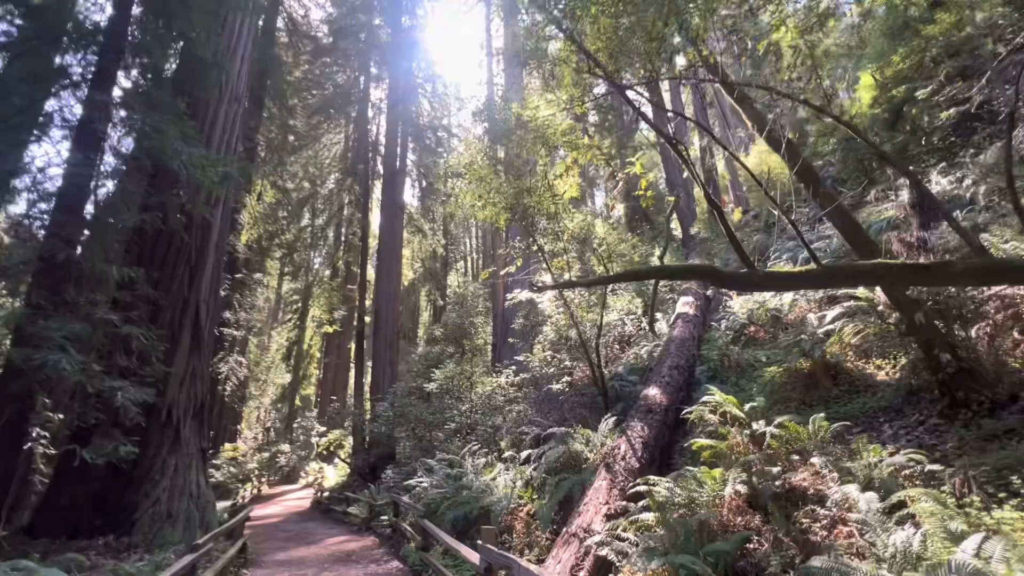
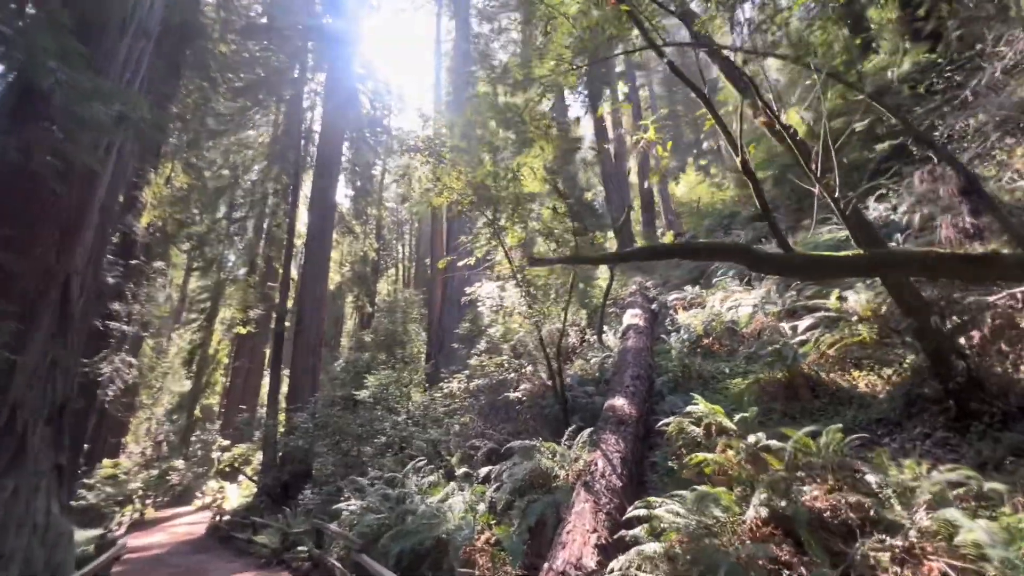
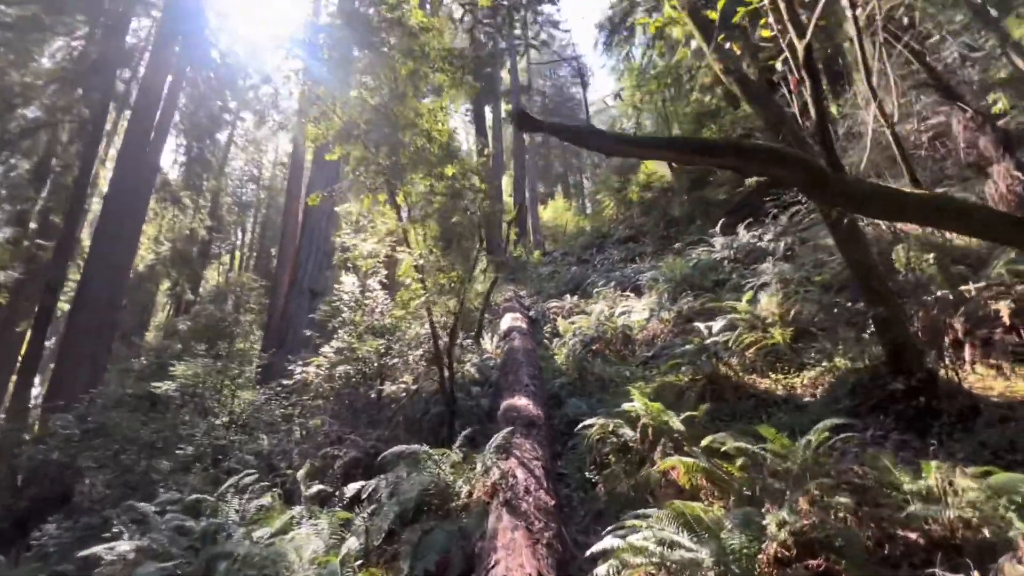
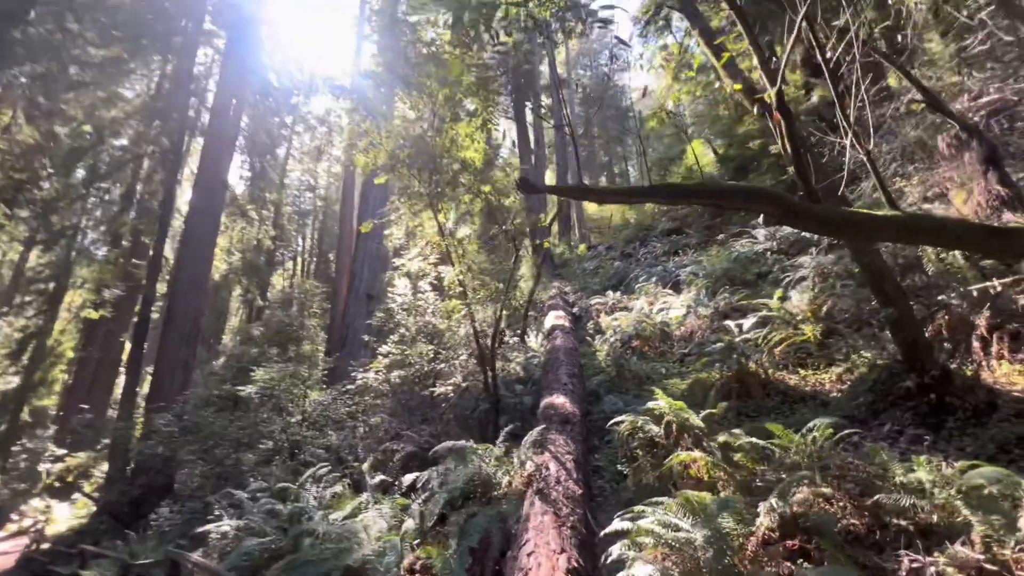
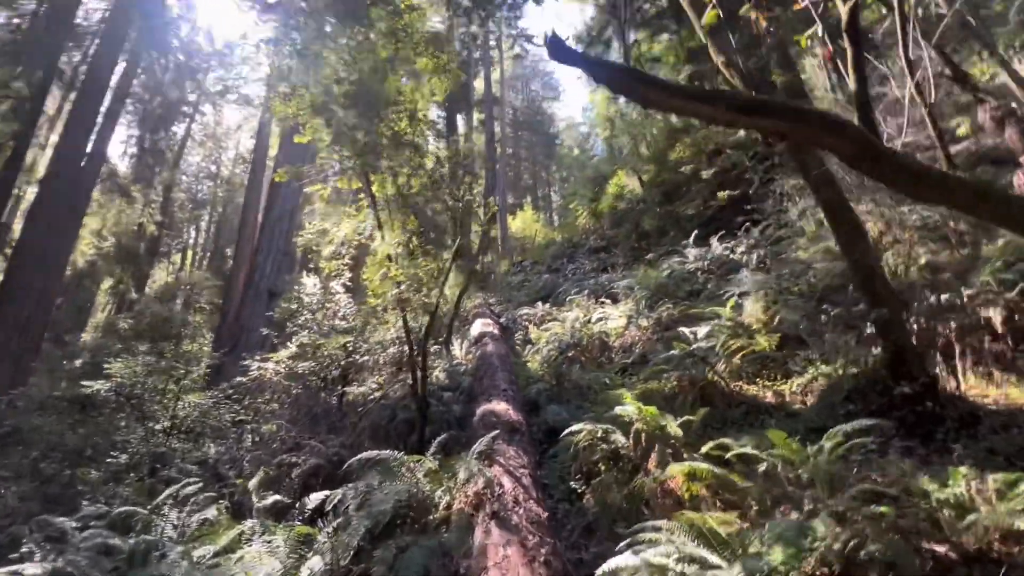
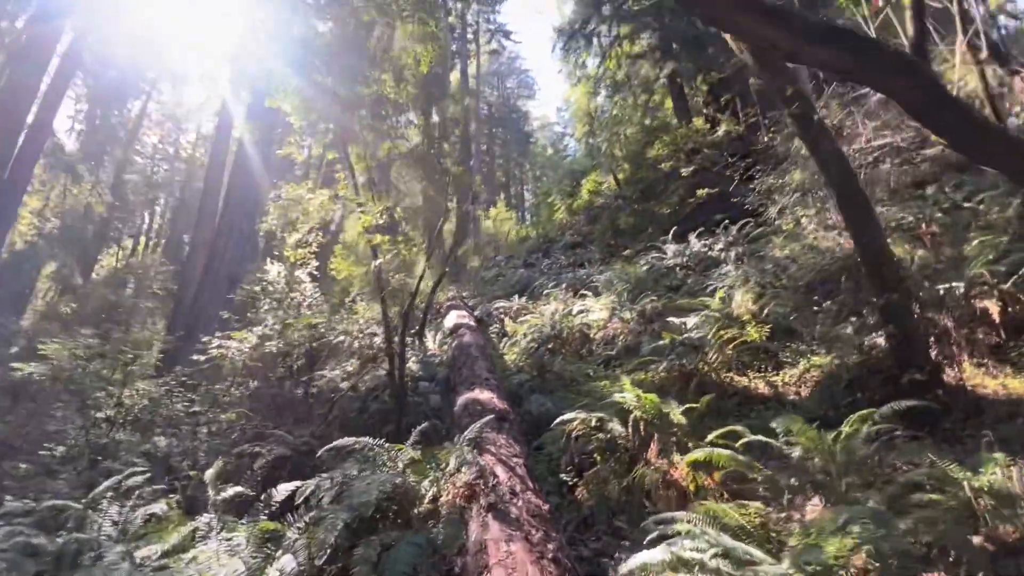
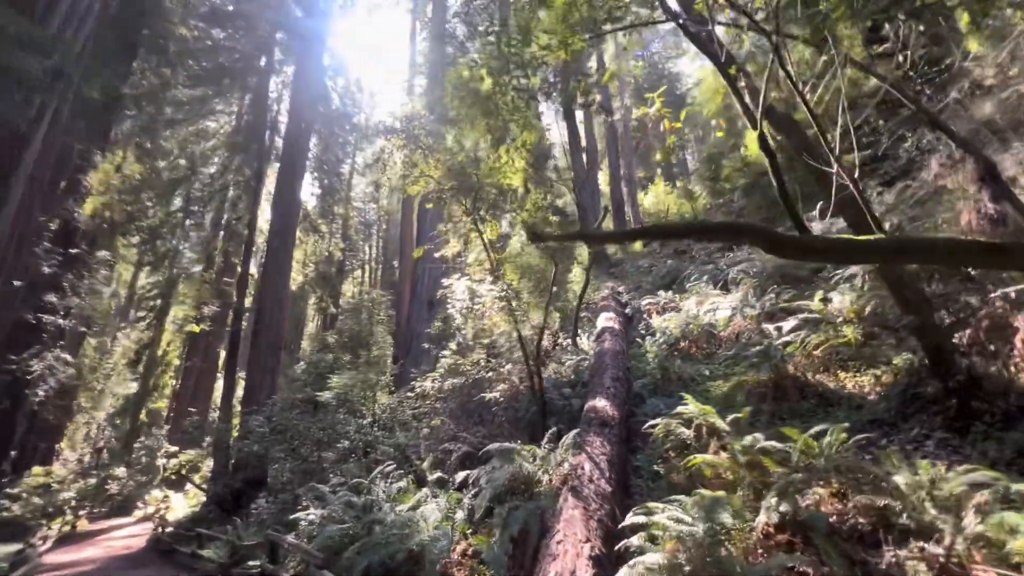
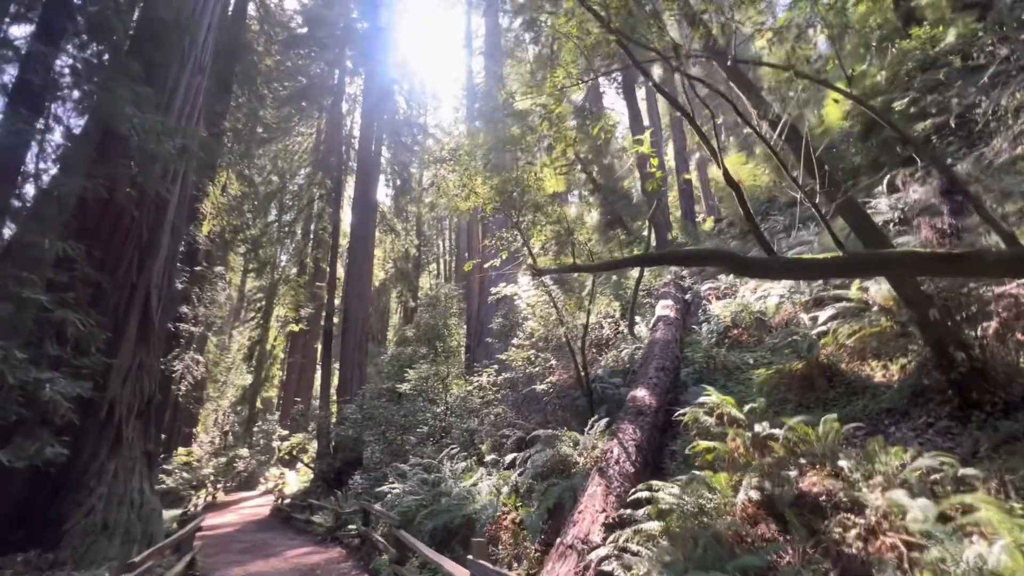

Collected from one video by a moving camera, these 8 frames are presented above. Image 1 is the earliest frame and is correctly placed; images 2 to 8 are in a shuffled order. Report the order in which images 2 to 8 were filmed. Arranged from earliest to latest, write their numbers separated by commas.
8, 2, 7, 4, 3, 5, 6
